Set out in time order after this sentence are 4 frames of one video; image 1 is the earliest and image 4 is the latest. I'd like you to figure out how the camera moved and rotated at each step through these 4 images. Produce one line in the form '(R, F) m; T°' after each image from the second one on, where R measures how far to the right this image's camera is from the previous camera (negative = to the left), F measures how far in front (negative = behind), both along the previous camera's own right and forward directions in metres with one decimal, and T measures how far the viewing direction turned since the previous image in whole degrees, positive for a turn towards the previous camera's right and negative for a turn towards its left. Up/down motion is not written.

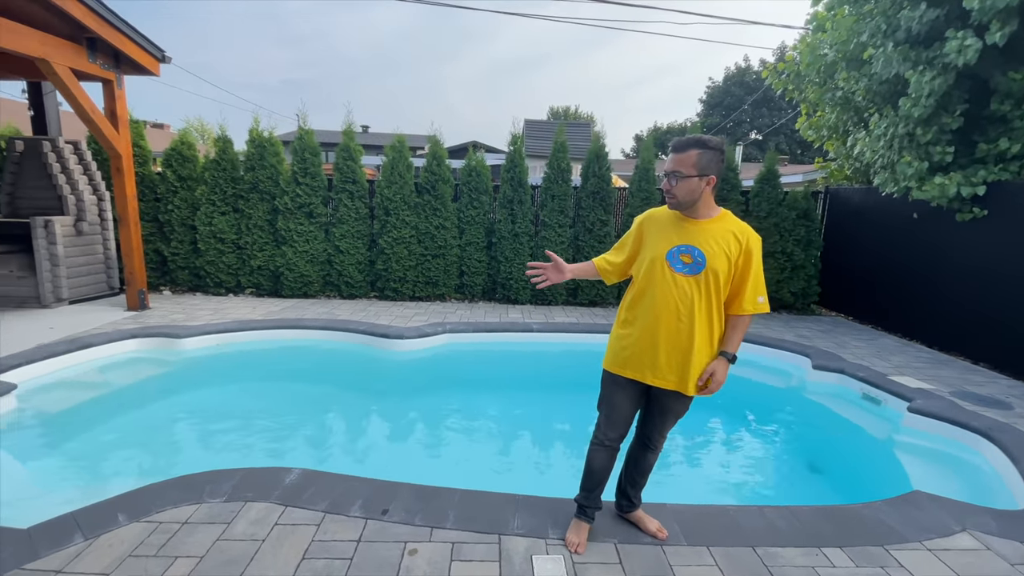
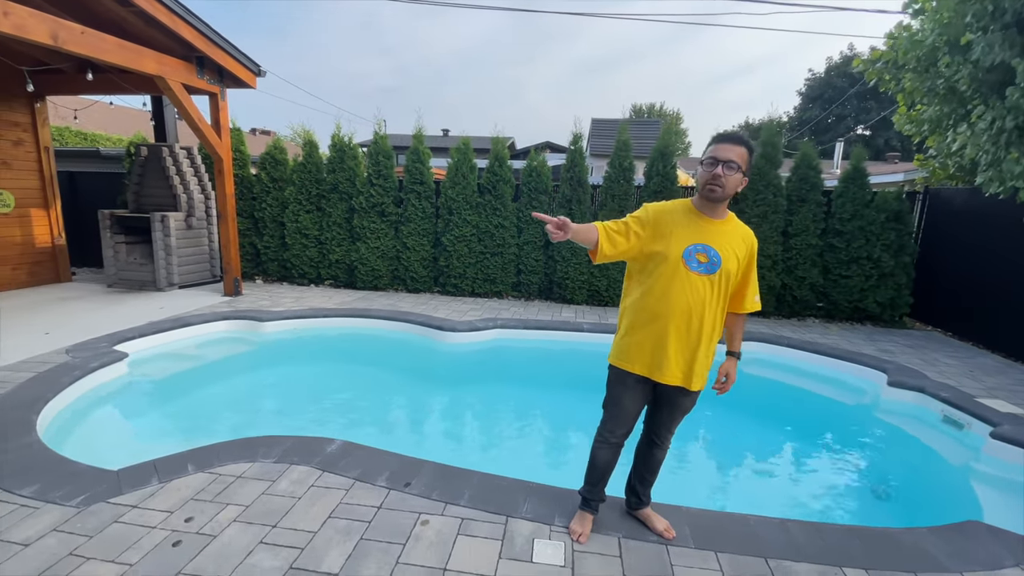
(+0.3, -0.1) m; -9°
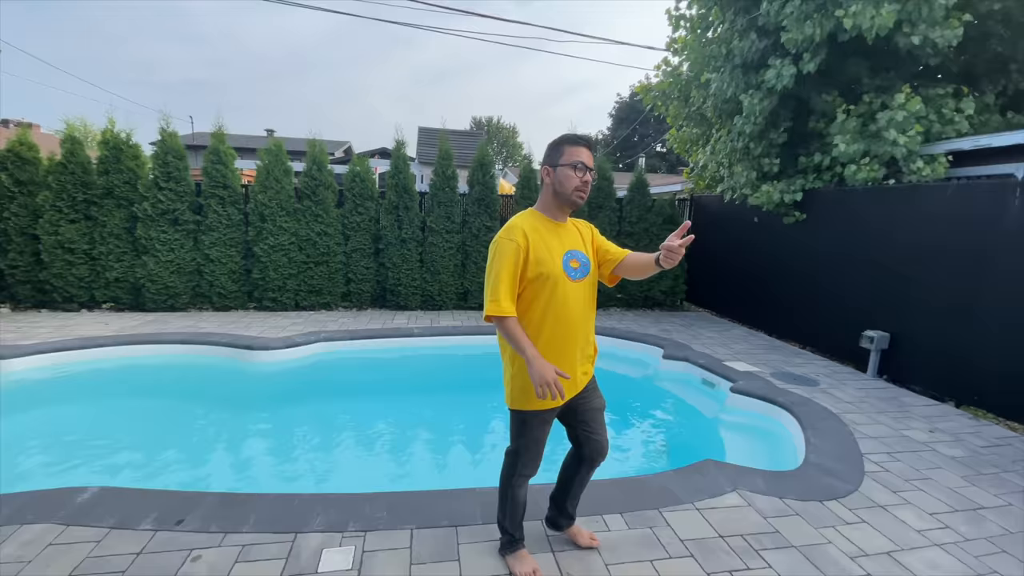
(+0.3, -0.1) m; +17°
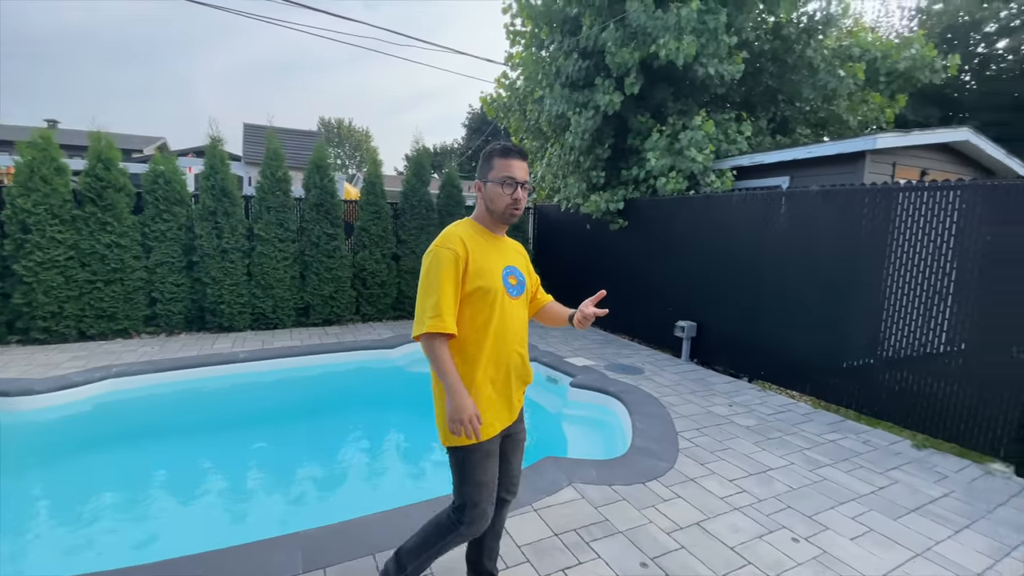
(+0.2, +0.1) m; +16°
